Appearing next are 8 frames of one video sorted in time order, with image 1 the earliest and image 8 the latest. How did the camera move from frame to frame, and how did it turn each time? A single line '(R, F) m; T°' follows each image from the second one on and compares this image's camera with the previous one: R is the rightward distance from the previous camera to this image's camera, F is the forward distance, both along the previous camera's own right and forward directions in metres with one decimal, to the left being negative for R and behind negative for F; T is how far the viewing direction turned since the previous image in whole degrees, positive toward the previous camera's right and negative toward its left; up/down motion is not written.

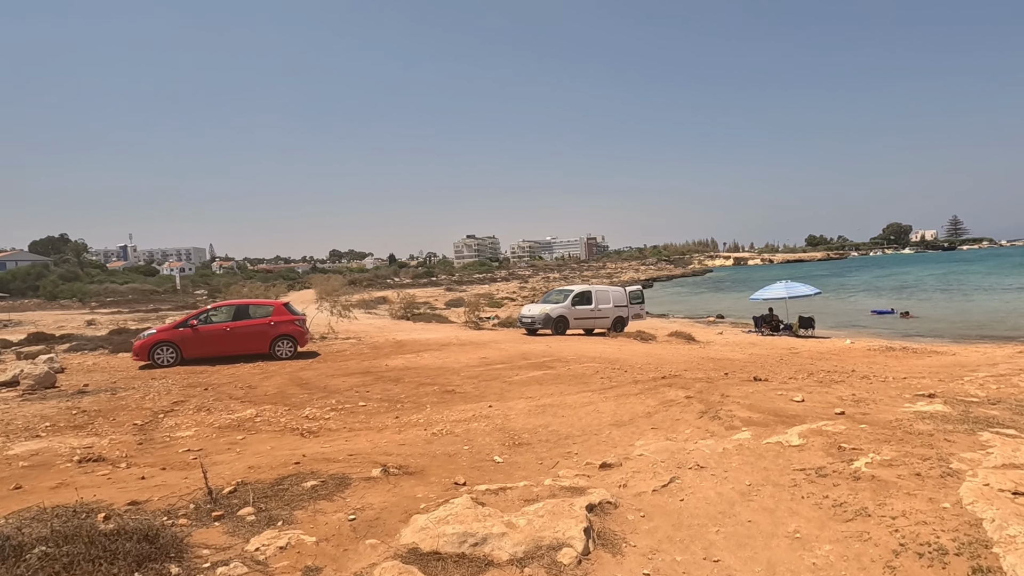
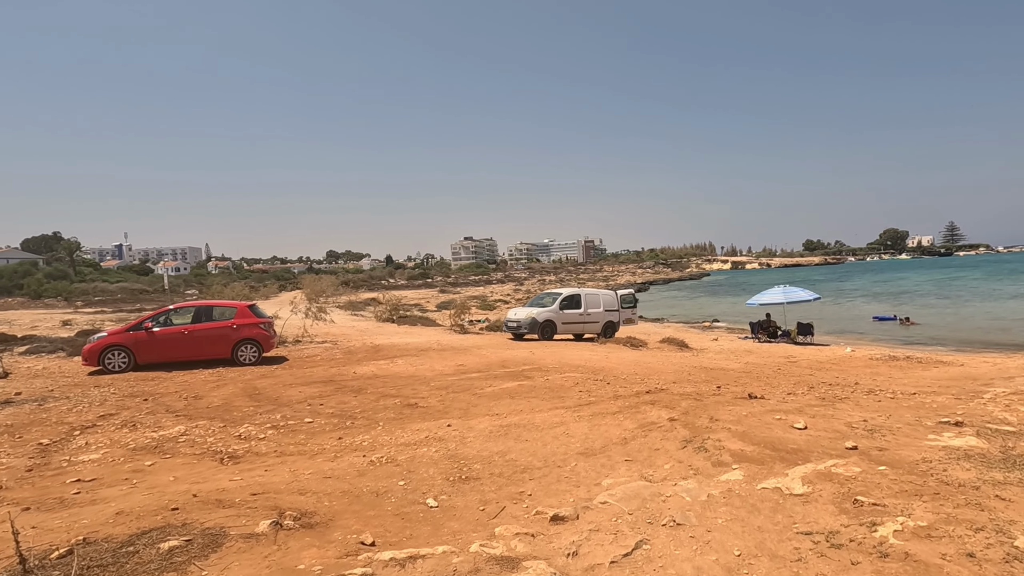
(+0.4, +0.9) m; 0°
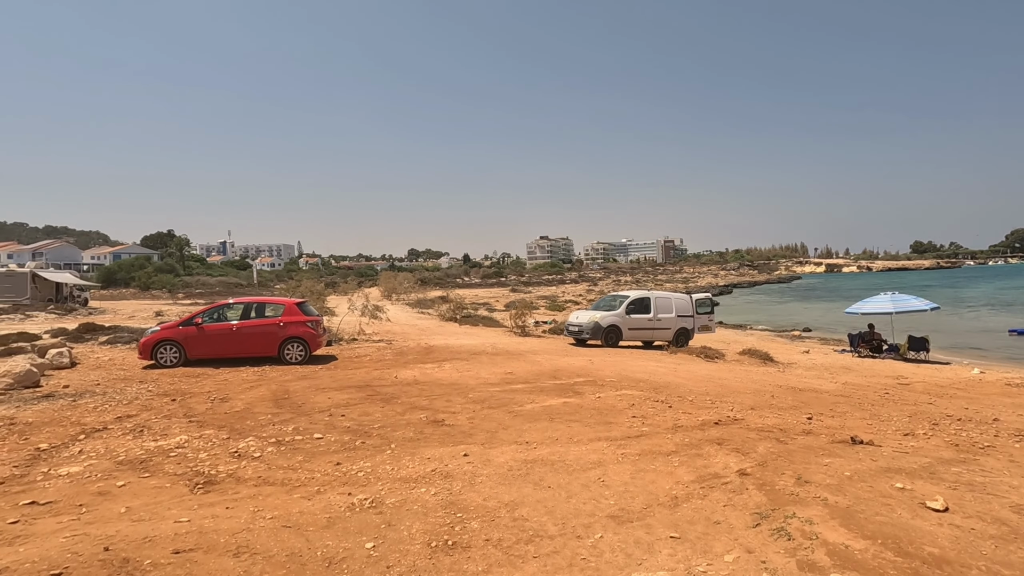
(+0.4, +1.1) m; -8°
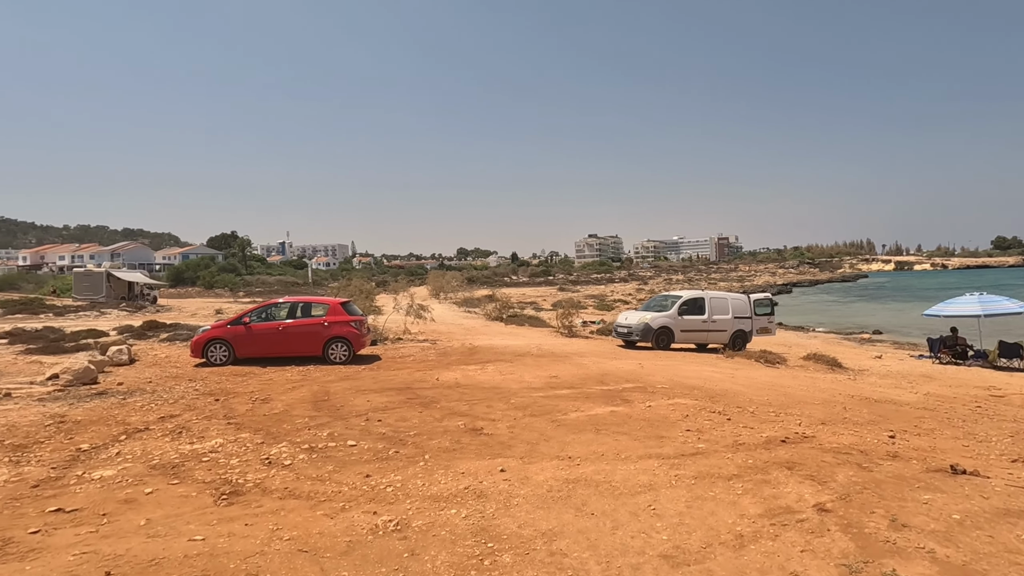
(+0.1, +0.4) m; -5°
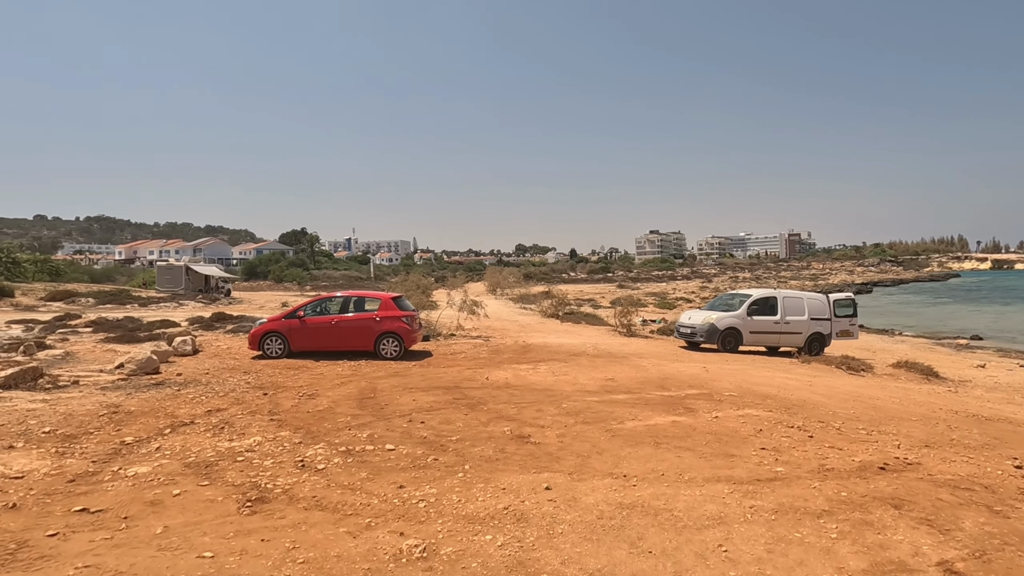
(+0.1, +0.5) m; -6°
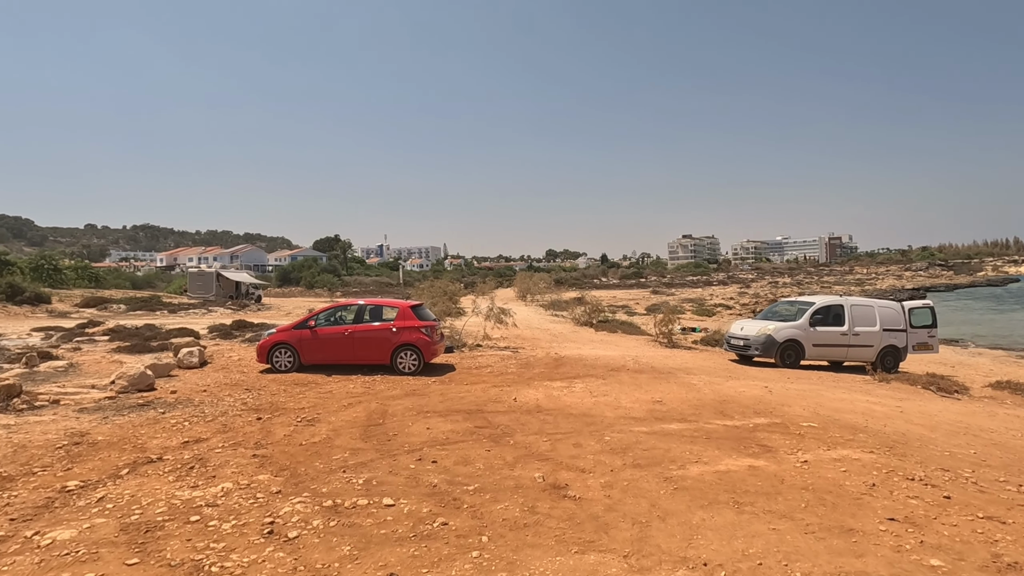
(0.0, +1.3) m; -3°
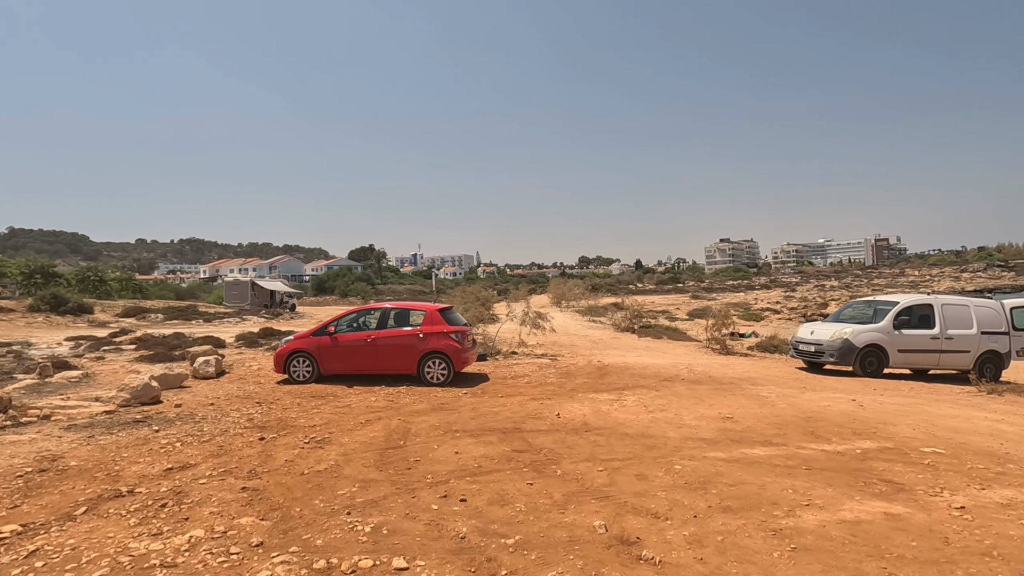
(-0.1, +1.2) m; -4°
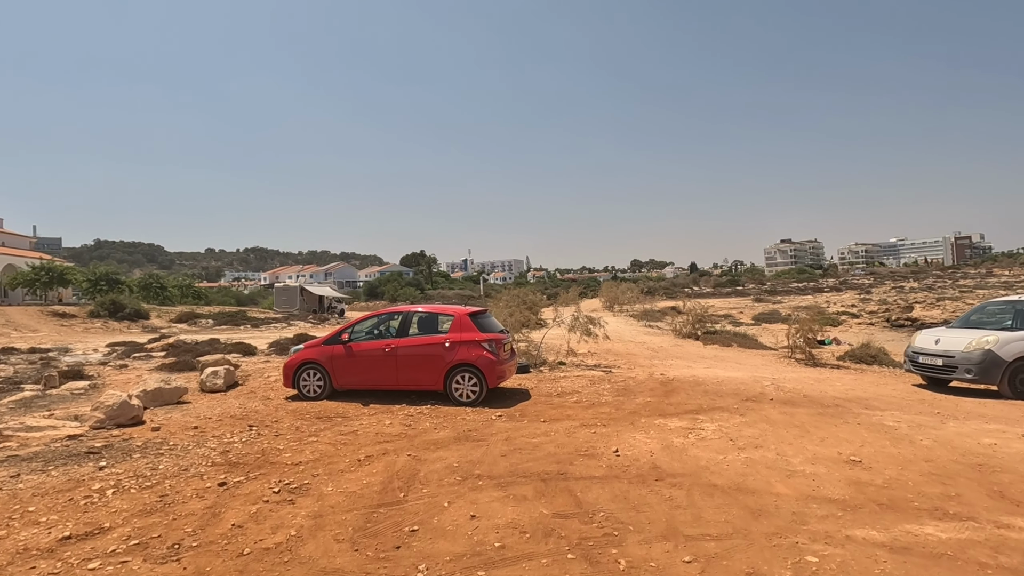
(+0.1, +1.8) m; -5°
